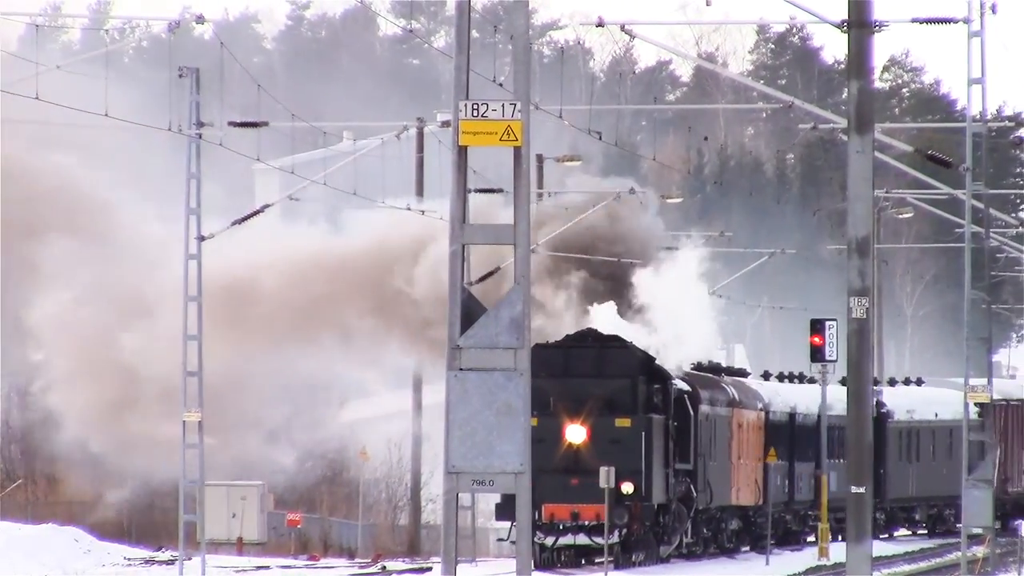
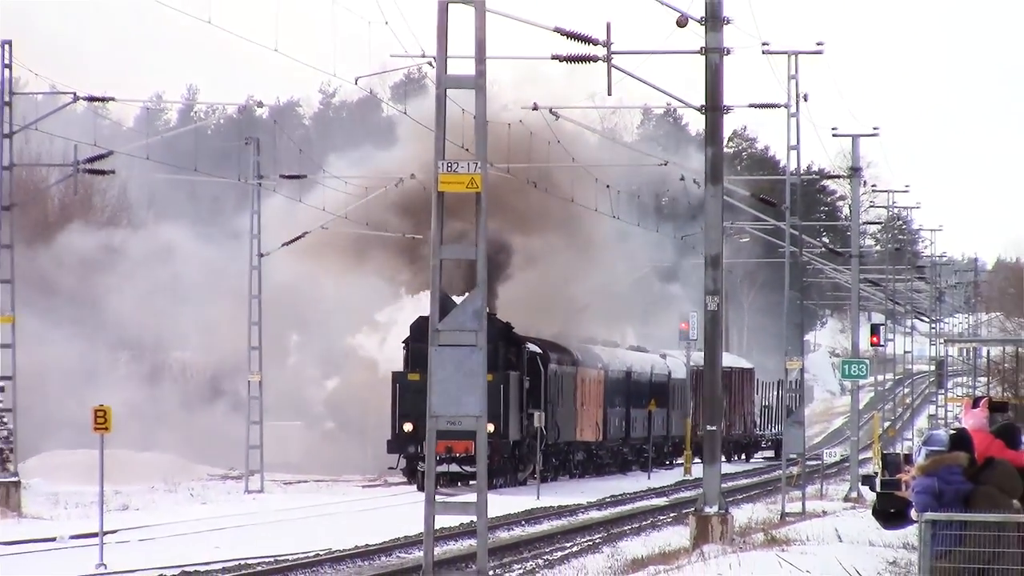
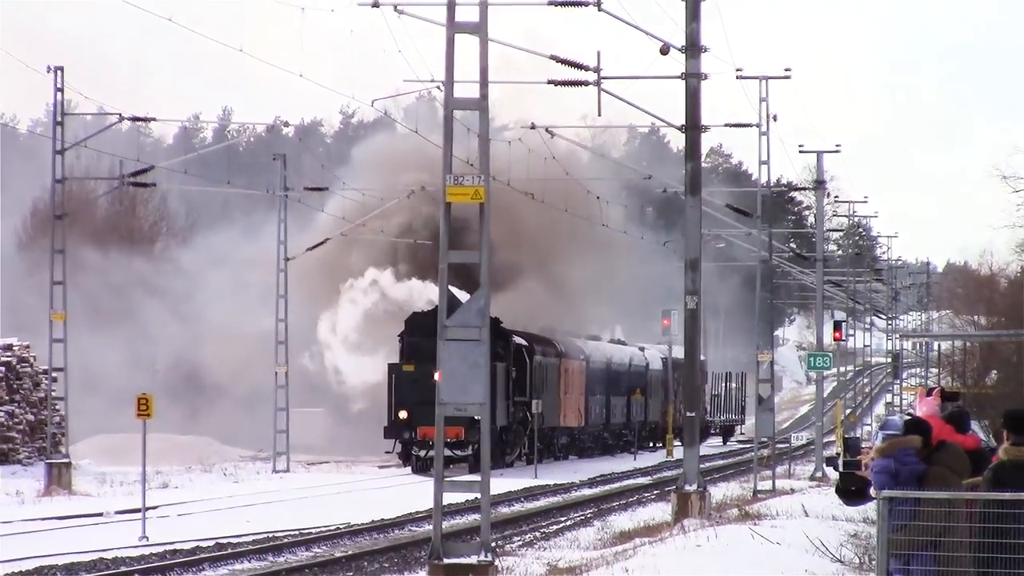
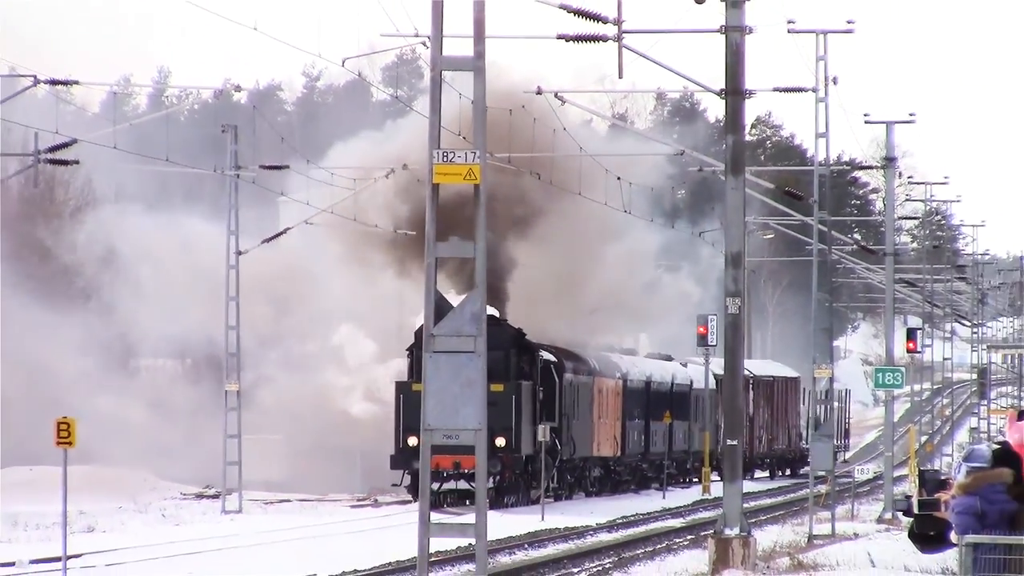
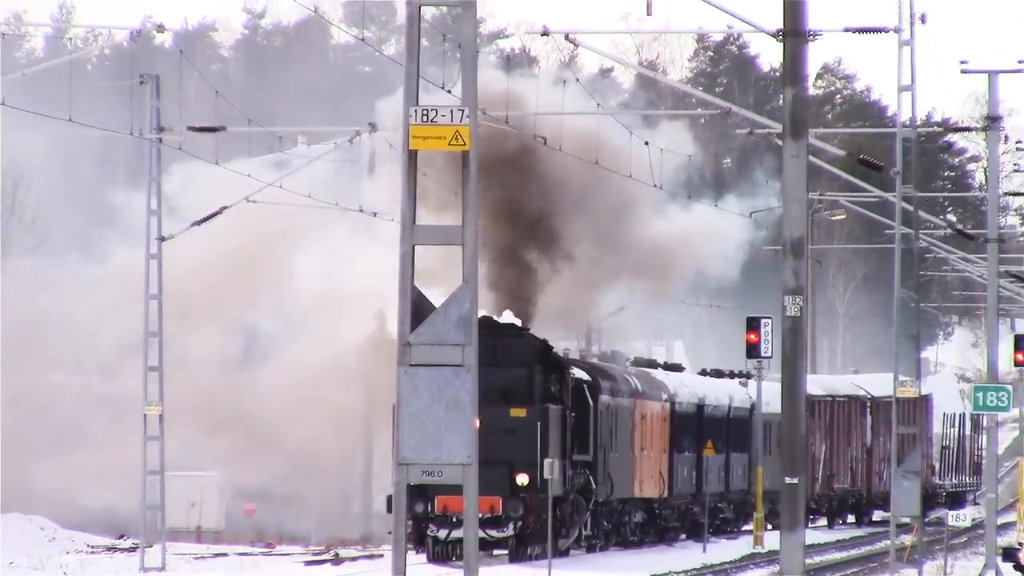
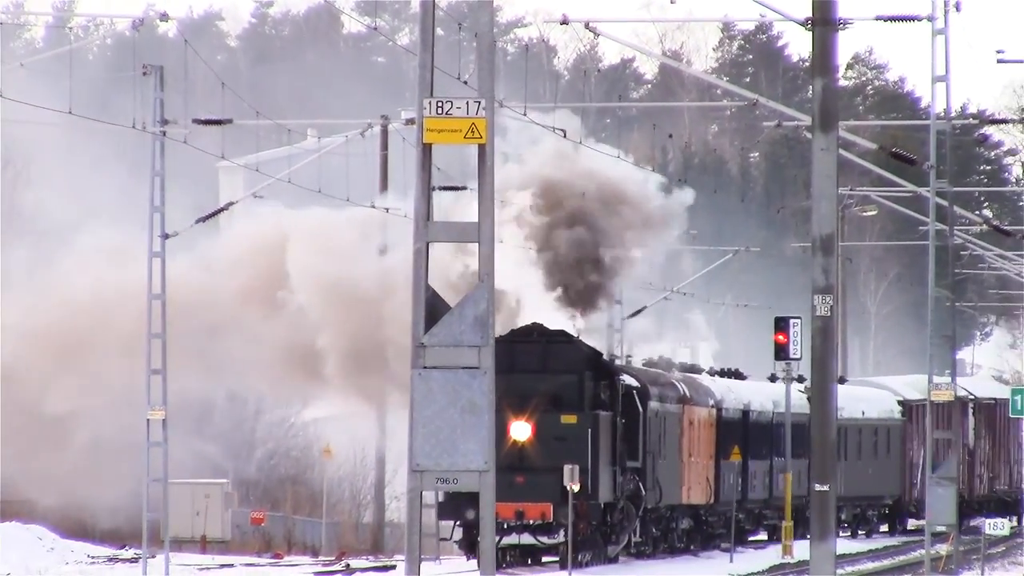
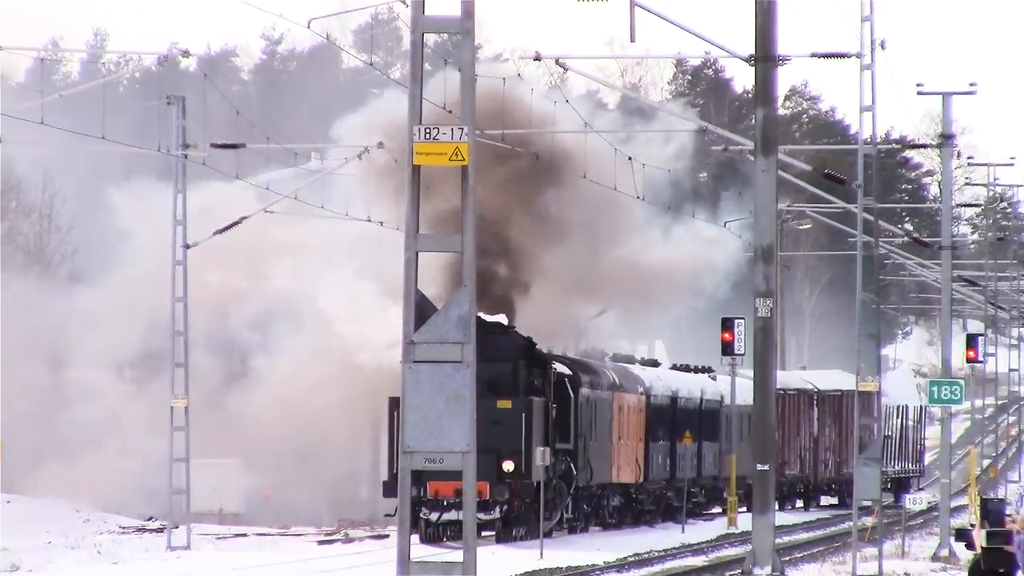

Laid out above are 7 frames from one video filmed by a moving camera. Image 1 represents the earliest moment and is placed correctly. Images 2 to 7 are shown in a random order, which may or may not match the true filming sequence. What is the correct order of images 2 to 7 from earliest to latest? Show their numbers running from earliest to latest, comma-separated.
6, 5, 7, 4, 2, 3
